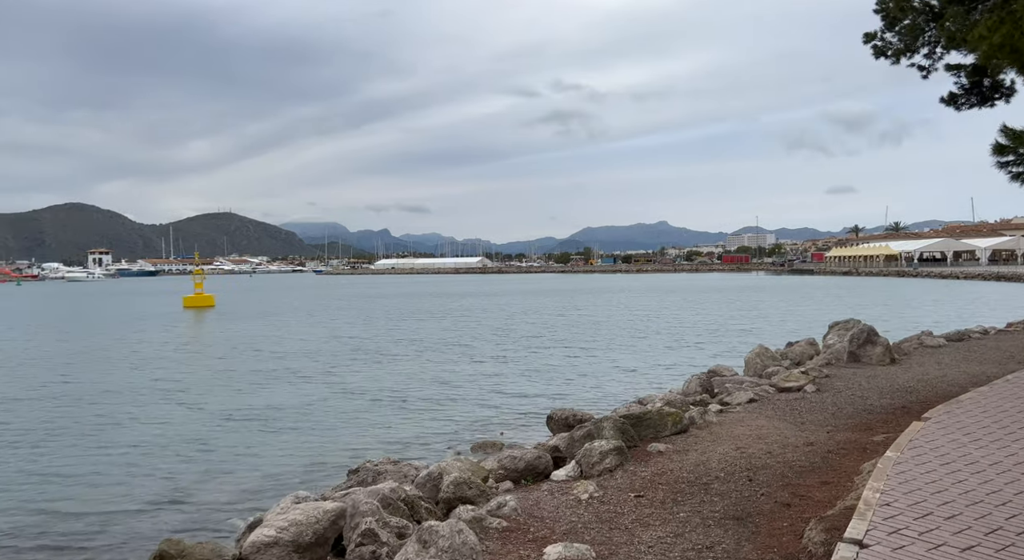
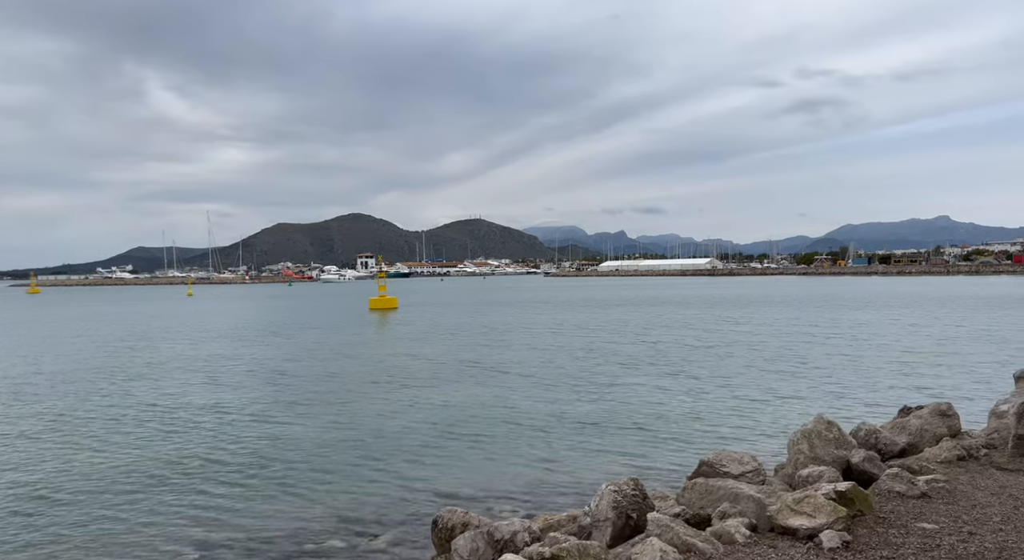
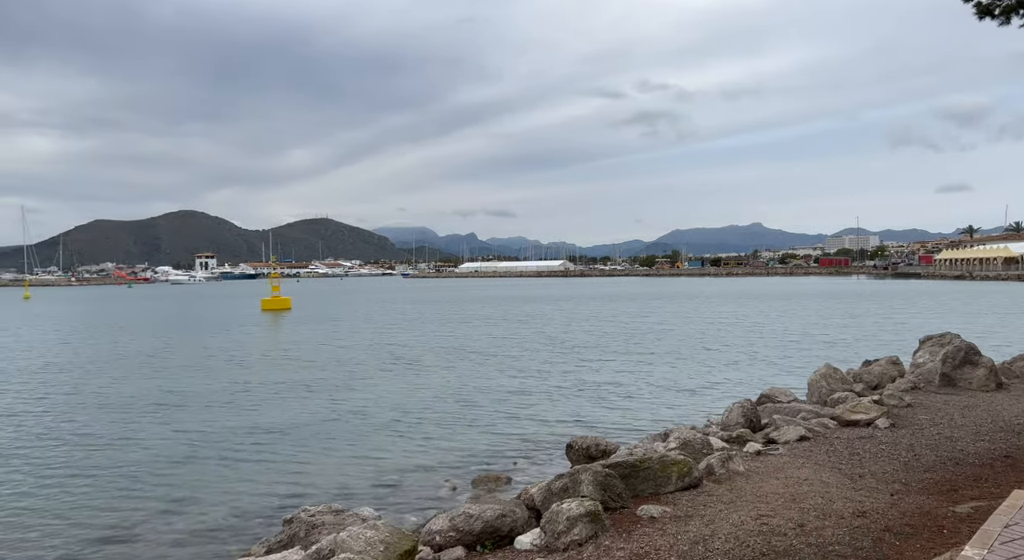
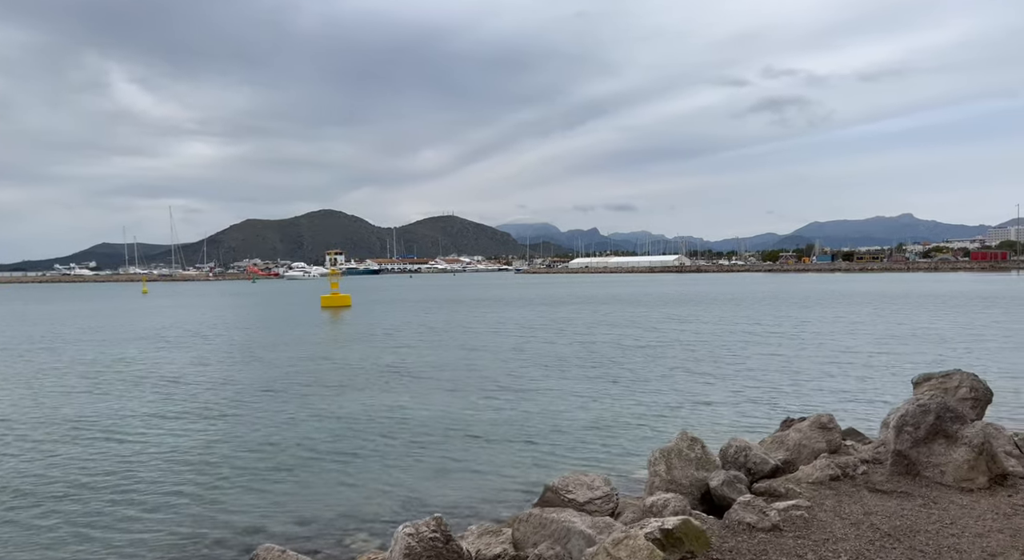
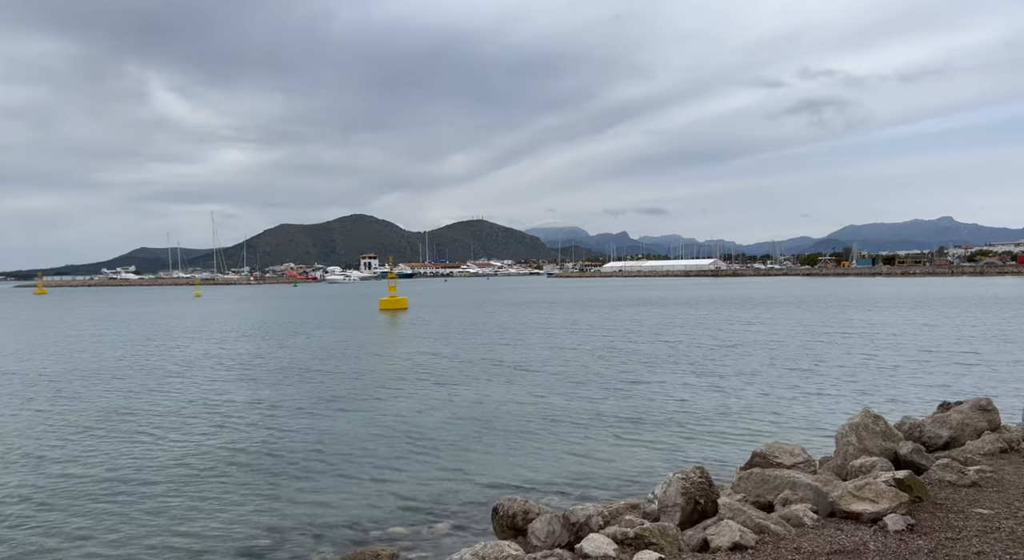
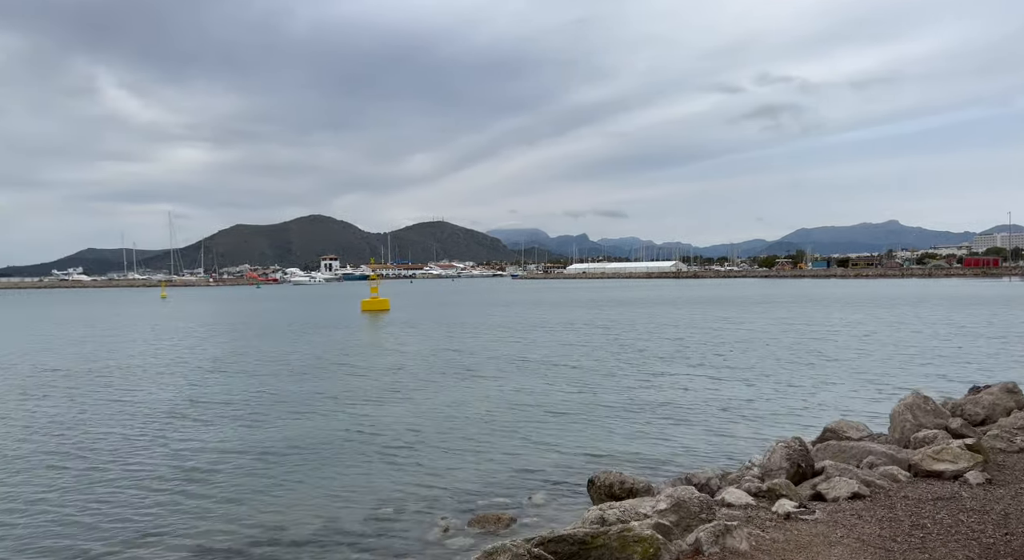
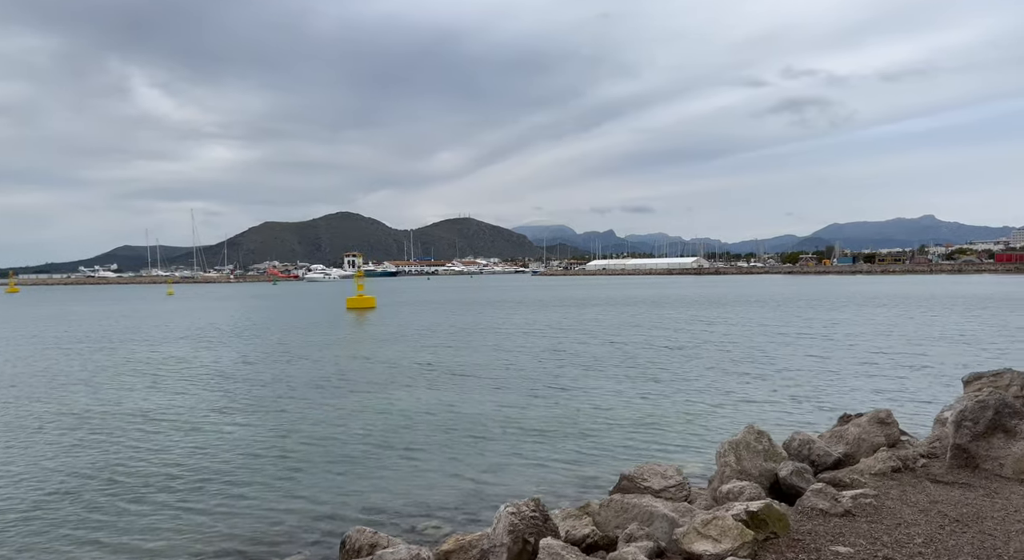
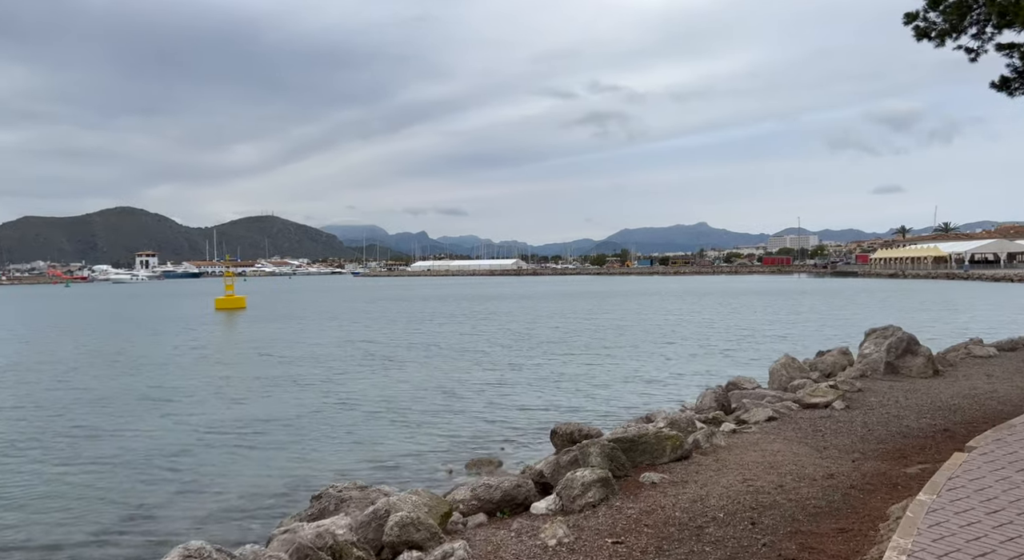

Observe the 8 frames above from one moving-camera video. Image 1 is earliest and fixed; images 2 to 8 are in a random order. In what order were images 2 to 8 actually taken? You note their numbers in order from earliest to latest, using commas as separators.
8, 3, 6, 5, 2, 7, 4
